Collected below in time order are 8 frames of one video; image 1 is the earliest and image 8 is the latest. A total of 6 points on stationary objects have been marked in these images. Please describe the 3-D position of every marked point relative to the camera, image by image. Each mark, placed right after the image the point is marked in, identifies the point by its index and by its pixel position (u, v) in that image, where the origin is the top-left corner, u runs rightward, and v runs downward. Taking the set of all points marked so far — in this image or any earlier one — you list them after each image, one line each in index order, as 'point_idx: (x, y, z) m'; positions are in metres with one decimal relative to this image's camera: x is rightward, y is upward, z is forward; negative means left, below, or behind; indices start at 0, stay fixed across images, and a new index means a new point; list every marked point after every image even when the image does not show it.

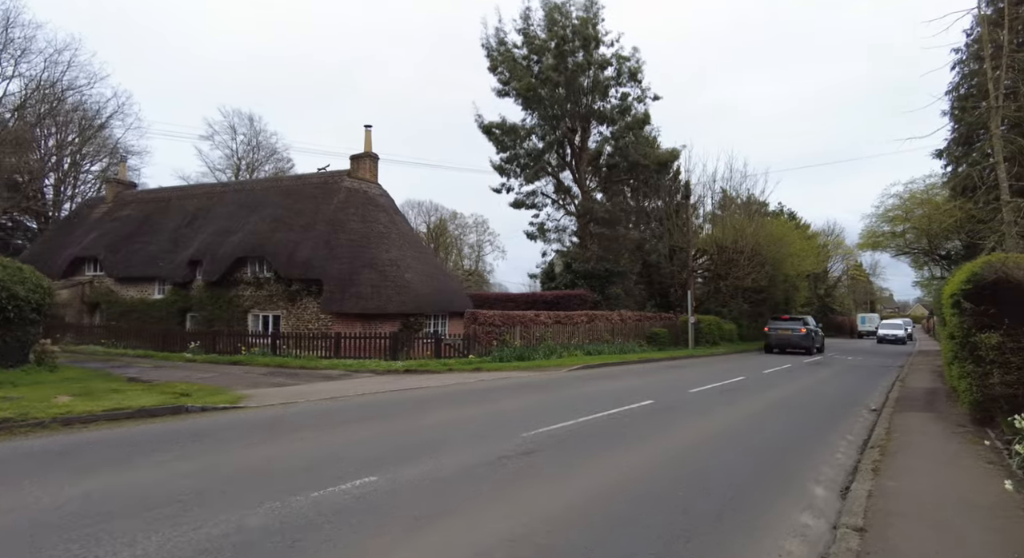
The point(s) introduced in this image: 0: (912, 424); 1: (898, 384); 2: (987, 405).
0: (+6.6, -2.4, +9.4) m
1: (+10.7, -2.9, +15.8) m
2: (+7.4, -2.0, +8.9) m
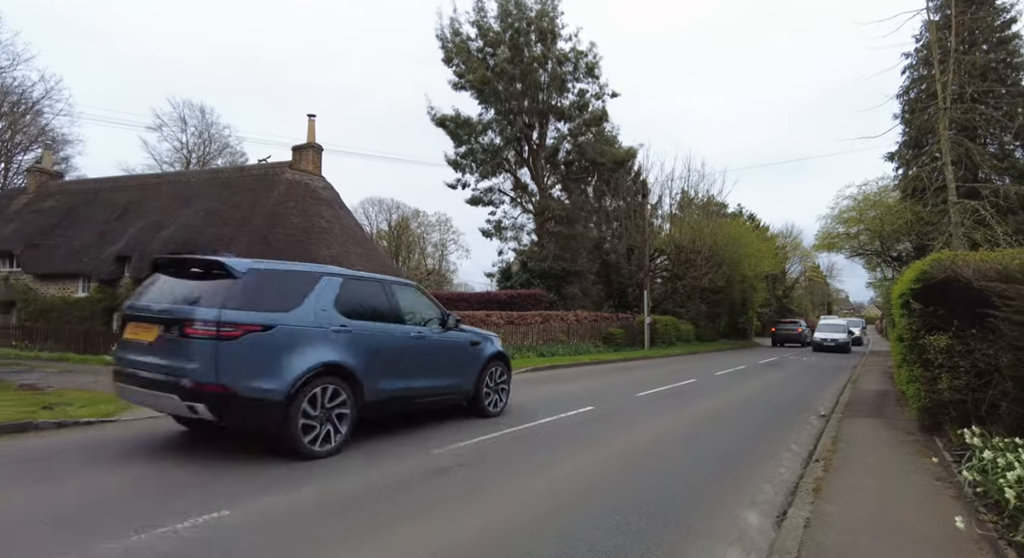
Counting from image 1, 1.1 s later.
0: (+5.4, -2.4, +8.9) m
1: (+9.2, -2.9, +15.5) m
2: (+6.2, -2.0, +8.4) m
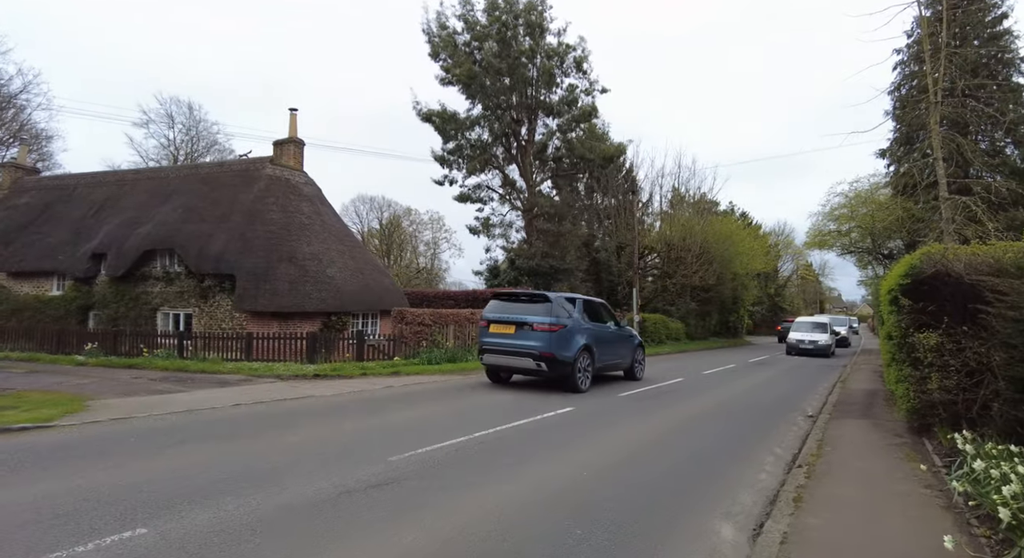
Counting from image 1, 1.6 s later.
0: (+5.0, -2.3, +8.5) m
1: (+8.7, -2.8, +15.1) m
2: (+5.8, -1.9, +8.0) m
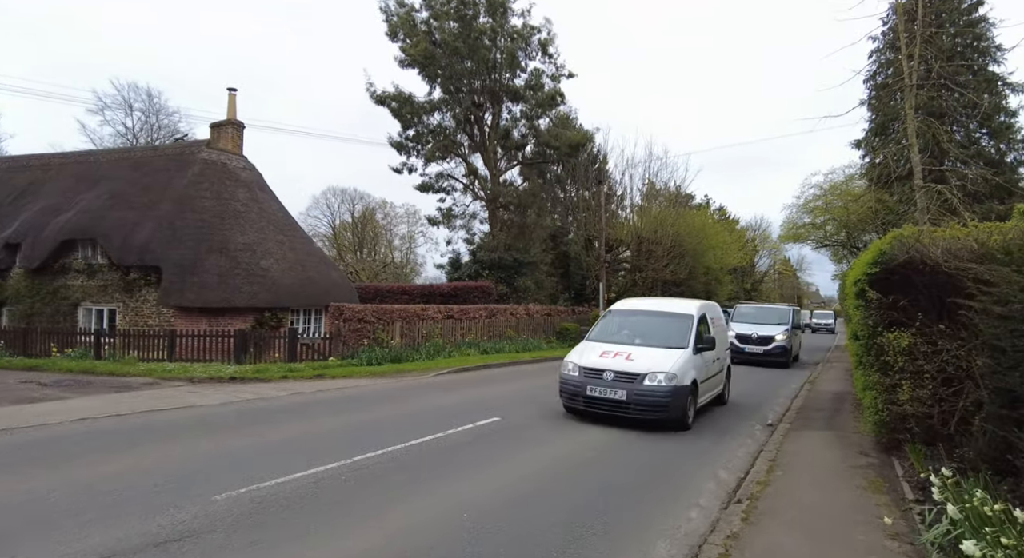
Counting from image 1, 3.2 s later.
0: (+3.7, -2.2, +7.2) m
1: (+7.2, -2.7, +14.0) m
2: (+4.5, -1.8, +6.7) m
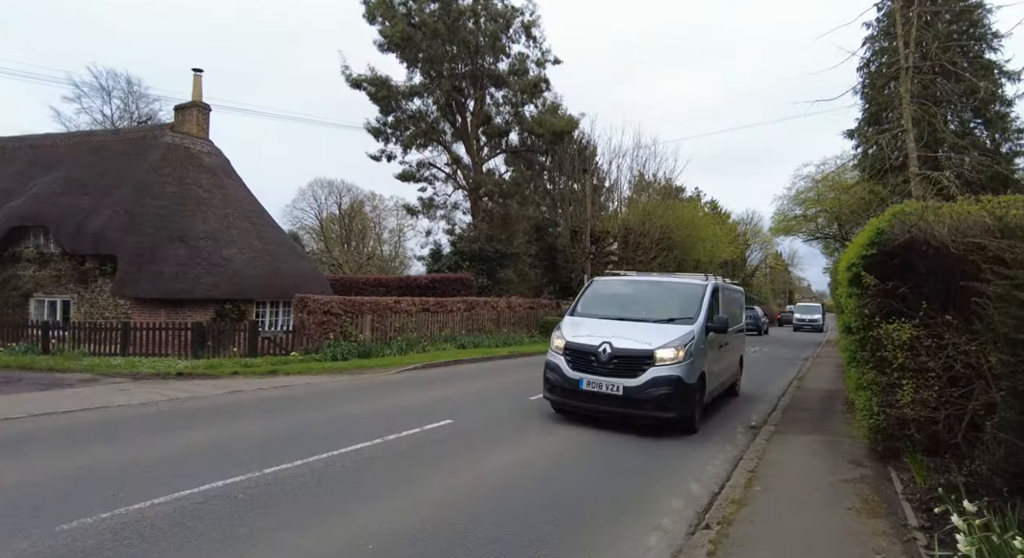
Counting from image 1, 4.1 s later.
0: (+3.1, -2.0, +6.3) m
1: (+6.5, -2.4, +13.1) m
2: (+3.9, -1.6, +5.9) m
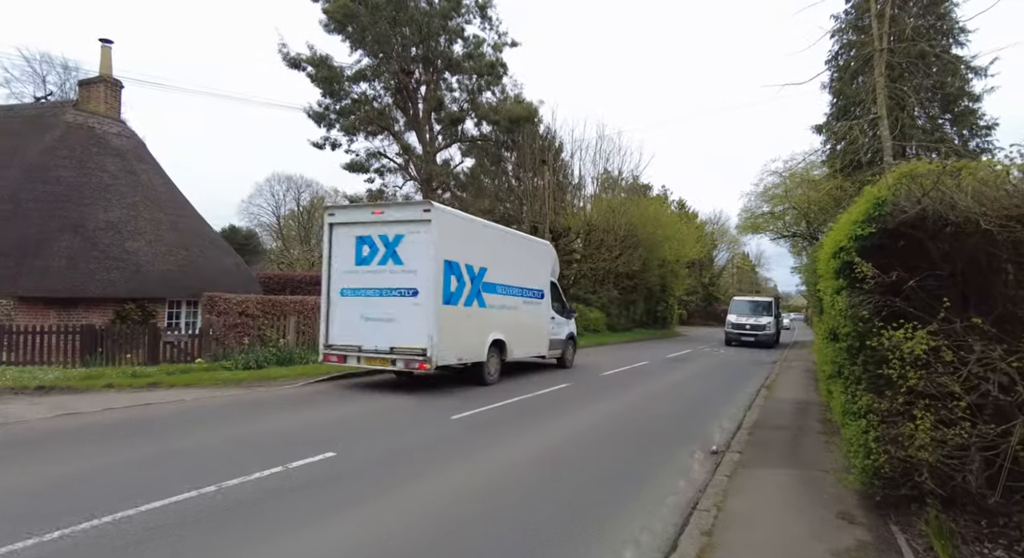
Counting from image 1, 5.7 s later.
0: (+2.0, -1.9, +4.7) m
1: (+5.1, -2.4, +11.7) m
2: (+2.9, -1.5, +4.3) m
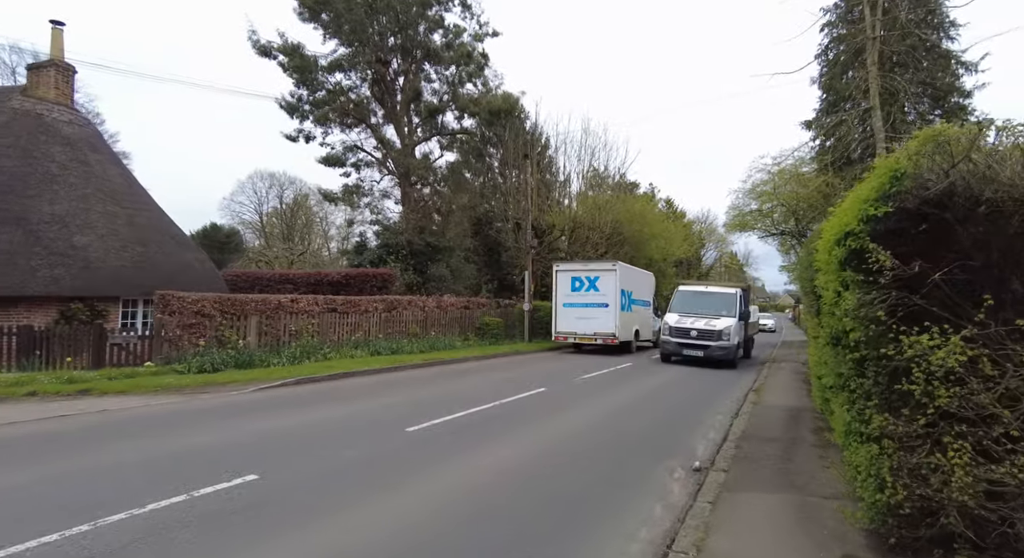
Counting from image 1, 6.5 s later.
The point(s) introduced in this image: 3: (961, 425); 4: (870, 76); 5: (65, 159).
0: (+1.6, -1.9, +3.9) m
1: (+4.6, -2.3, +10.9) m
2: (+2.5, -1.5, +3.5) m
3: (+2.4, -0.8, +3.1) m
4: (+12.2, +6.7, +19.4) m
5: (-13.0, +3.5, +16.7) m
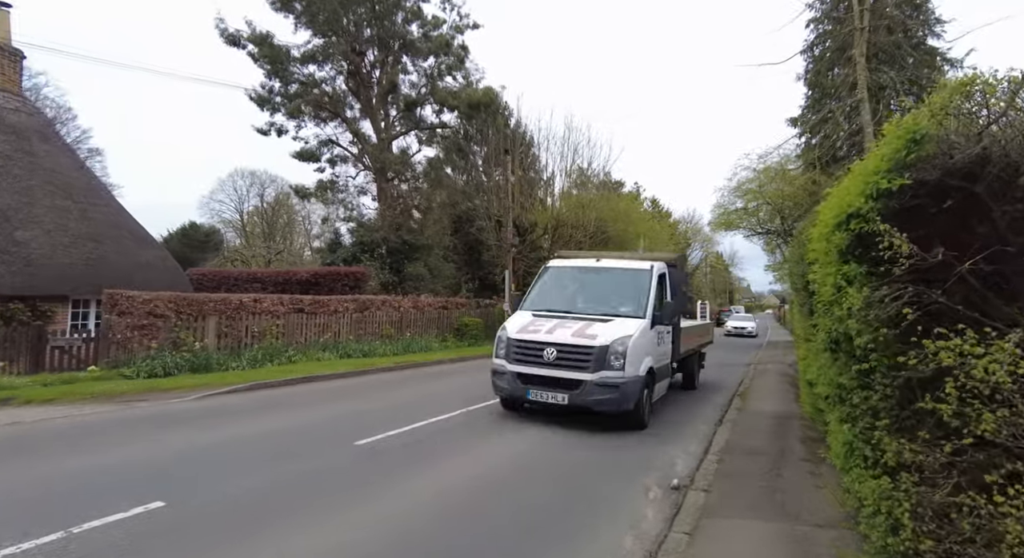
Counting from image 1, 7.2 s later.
0: (+1.2, -1.8, +3.2) m
1: (+4.0, -2.3, +10.3) m
2: (+2.1, -1.4, +2.8) m
3: (+2.1, -0.7, +2.5) m
4: (+11.5, +6.7, +18.9) m
5: (-13.6, +3.5, +15.7) m
